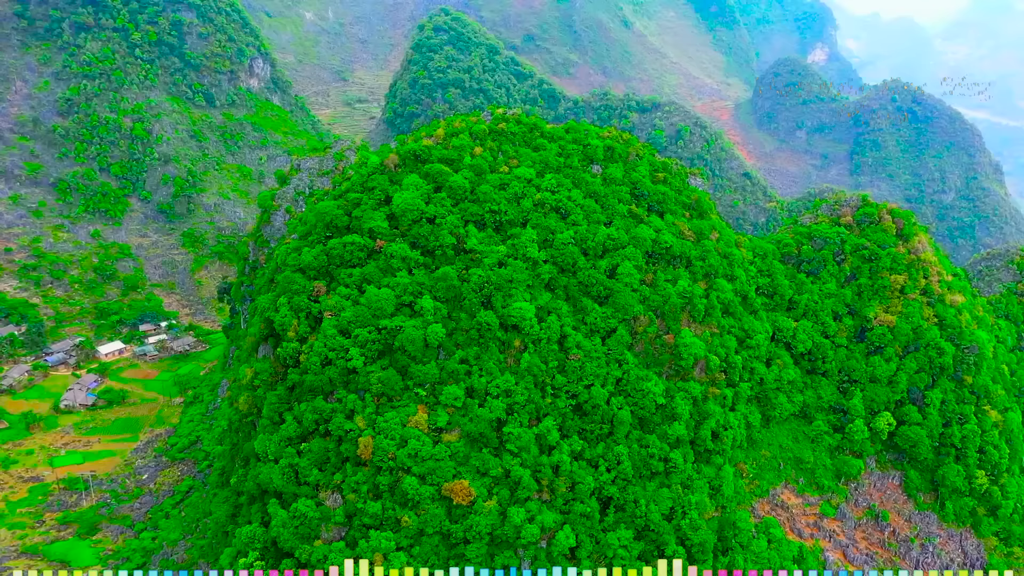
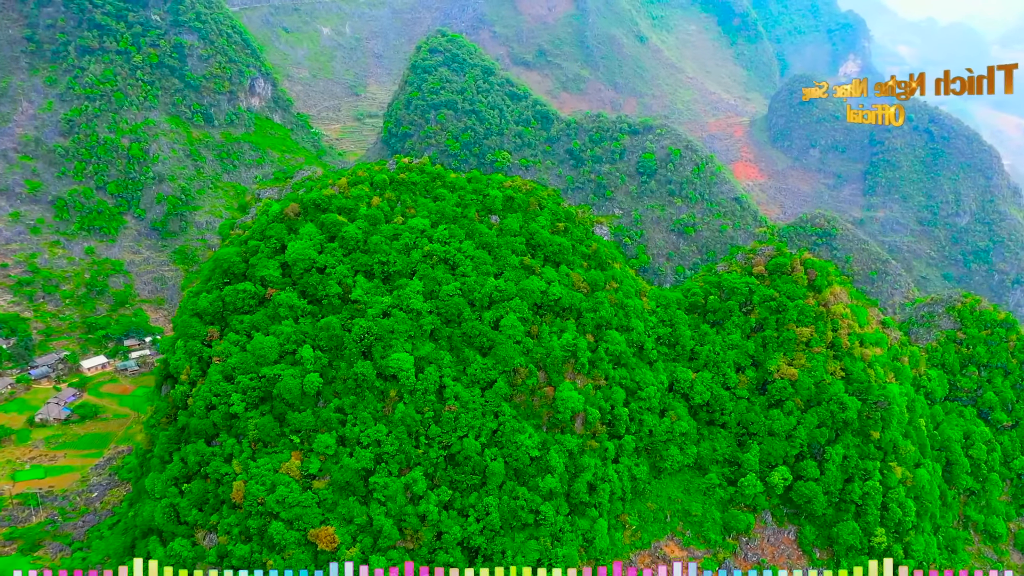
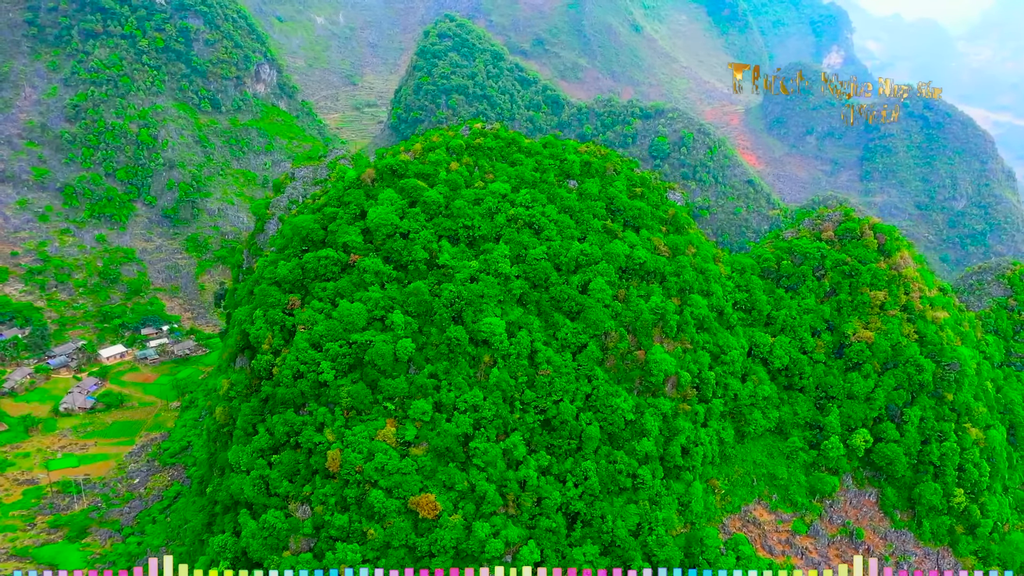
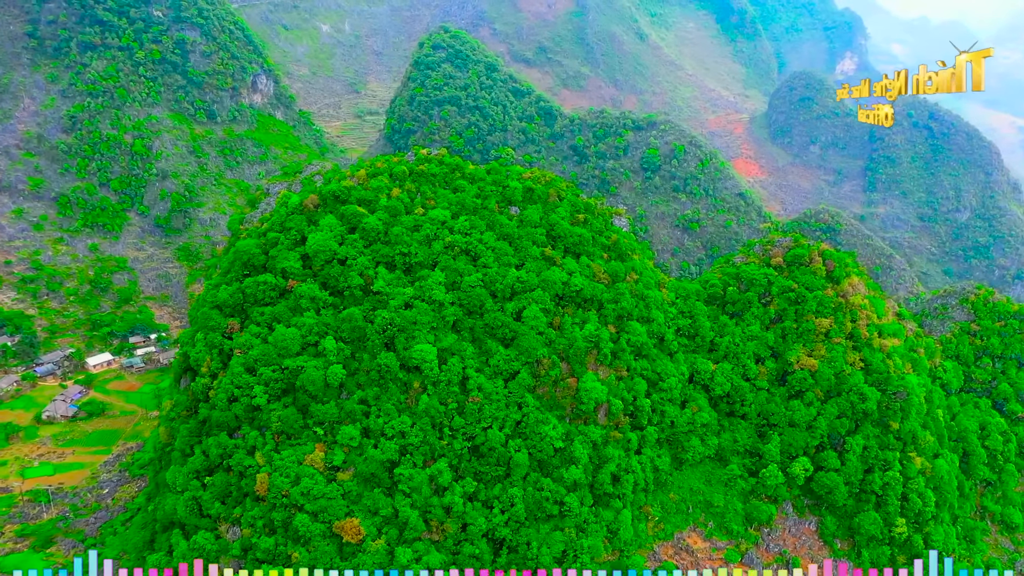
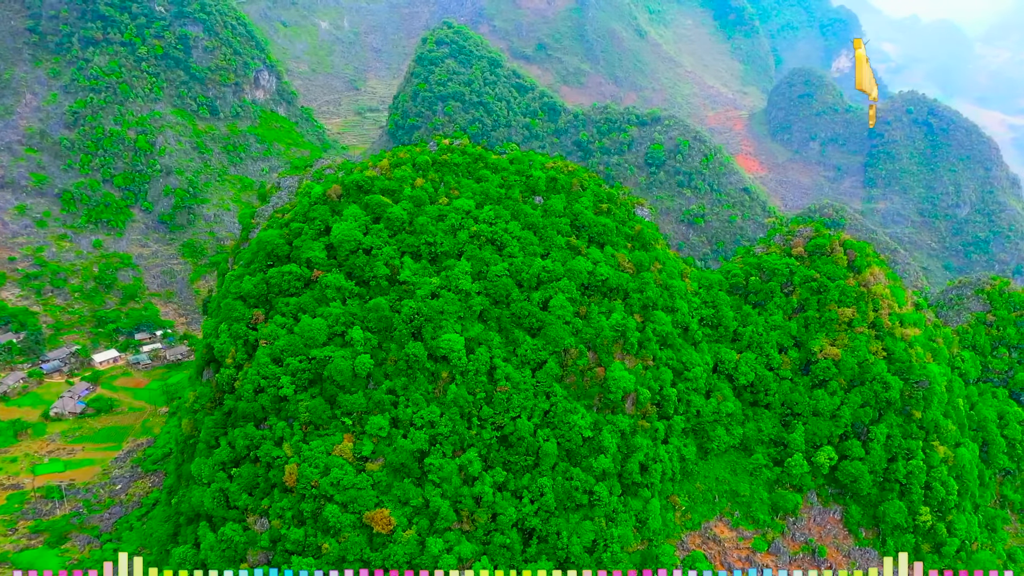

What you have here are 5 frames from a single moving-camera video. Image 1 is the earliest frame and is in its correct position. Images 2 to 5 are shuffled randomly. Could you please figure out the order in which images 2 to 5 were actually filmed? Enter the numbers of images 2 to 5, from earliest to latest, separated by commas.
3, 5, 4, 2
